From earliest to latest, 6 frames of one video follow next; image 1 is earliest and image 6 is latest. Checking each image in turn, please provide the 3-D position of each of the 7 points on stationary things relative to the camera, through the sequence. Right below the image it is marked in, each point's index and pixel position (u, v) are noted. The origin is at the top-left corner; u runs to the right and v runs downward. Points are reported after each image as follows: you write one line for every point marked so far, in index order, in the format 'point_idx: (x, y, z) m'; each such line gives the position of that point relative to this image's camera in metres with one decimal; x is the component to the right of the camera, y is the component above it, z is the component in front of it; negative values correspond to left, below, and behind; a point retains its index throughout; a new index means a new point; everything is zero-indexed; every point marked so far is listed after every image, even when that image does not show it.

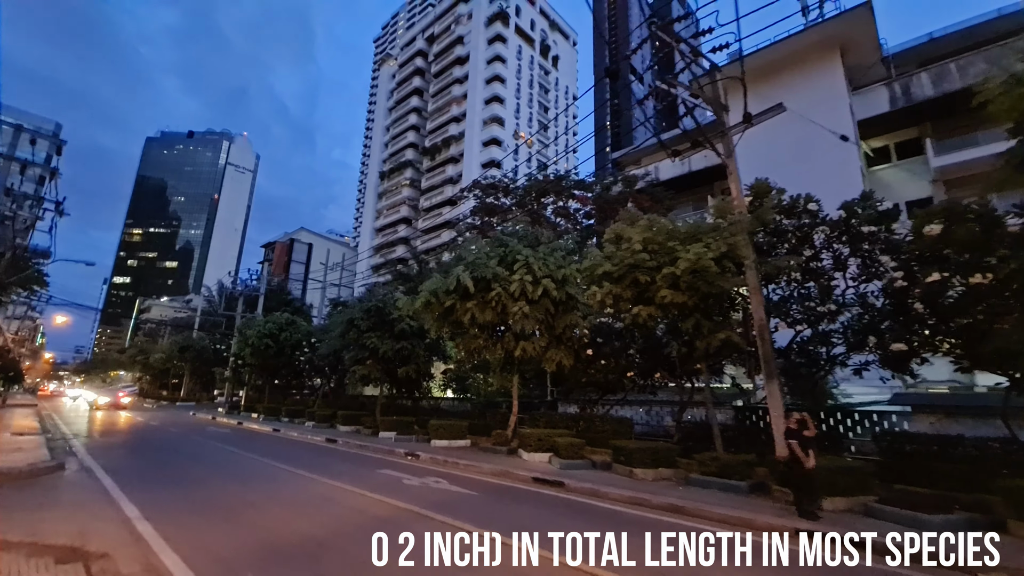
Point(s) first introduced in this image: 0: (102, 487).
0: (-8.2, -4.0, +9.0) m
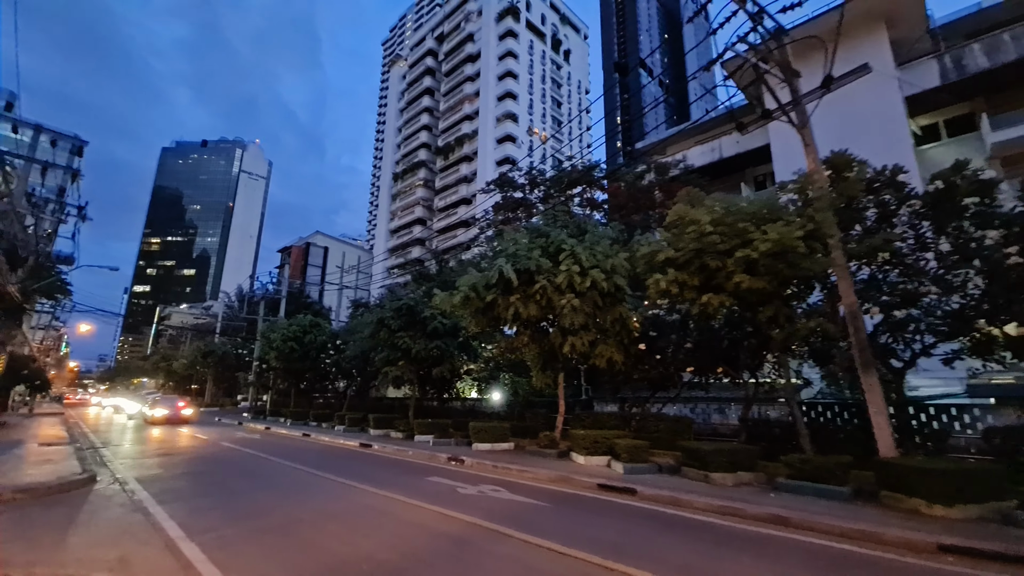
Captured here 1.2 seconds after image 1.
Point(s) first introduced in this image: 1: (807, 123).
0: (-6.8, -4.0, +8.3) m
1: (+6.6, +3.7, +10.2) m
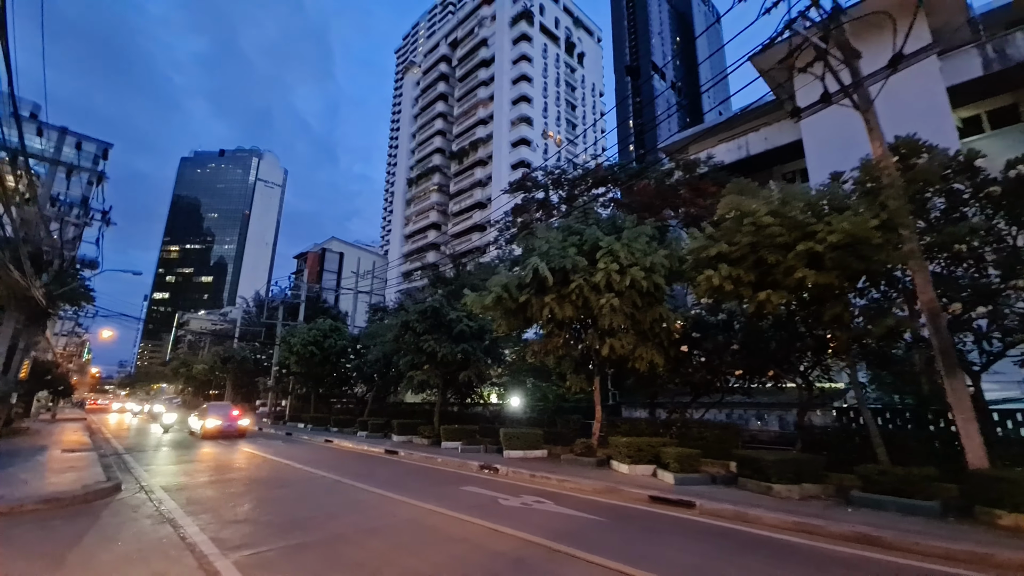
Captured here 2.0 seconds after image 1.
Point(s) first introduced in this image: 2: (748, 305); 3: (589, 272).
0: (-6.0, -4.0, +7.9) m
1: (+7.5, +3.8, +9.5) m
2: (+5.1, -0.4, +9.8) m
3: (+2.1, +0.4, +12.6) m
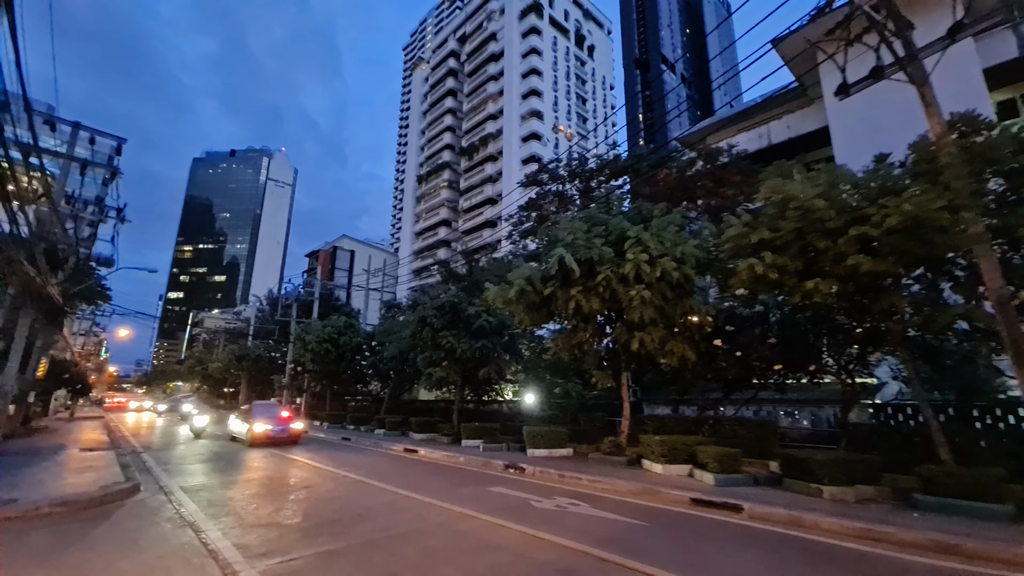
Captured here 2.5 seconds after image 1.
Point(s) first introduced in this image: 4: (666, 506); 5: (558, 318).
0: (-5.4, -3.9, +7.5) m
1: (+8.1, +4.0, +8.8) m
2: (+5.7, -0.2, +9.2) m
3: (+2.8, +0.7, +12.1) m
4: (+2.9, -4.1, +8.4) m
5: (+1.5, -1.0, +14.2) m
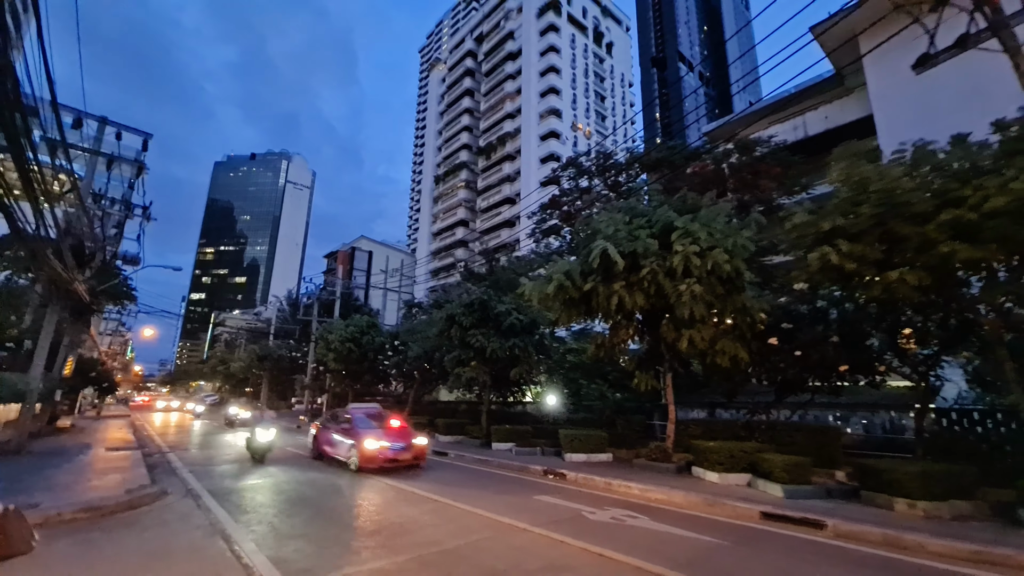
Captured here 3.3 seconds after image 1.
0: (-4.5, -3.7, +7.0) m
1: (+8.9, +4.2, +7.9) m
2: (+6.6, 0.0, +8.3) m
3: (+3.8, +0.8, +11.3) m
4: (+3.7, -3.9, +7.6) m
5: (+2.5, -0.8, +13.5) m
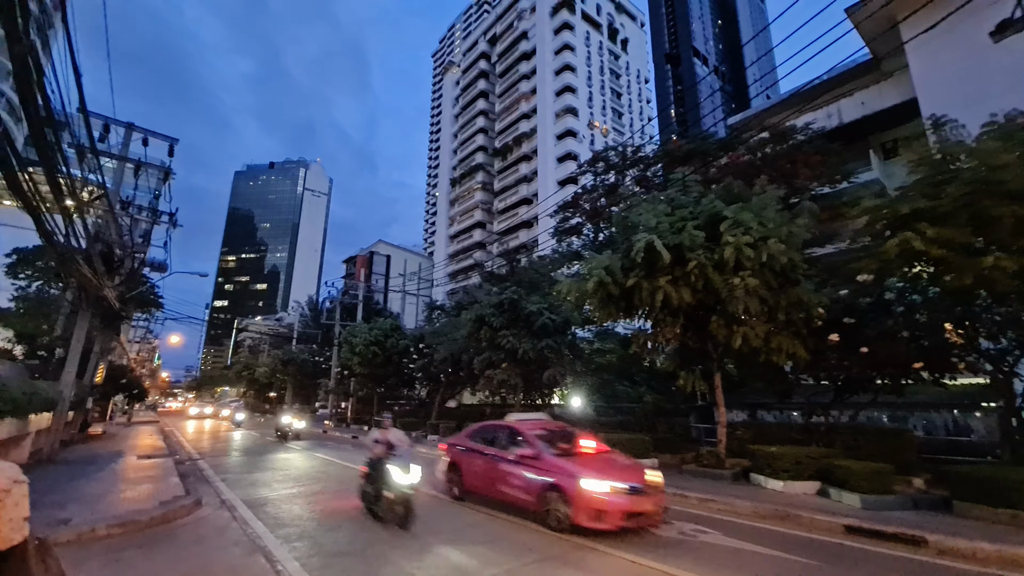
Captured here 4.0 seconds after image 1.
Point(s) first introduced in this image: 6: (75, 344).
0: (-3.7, -3.7, +6.6) m
1: (+9.7, +4.4, +7.1) m
2: (+7.4, +0.2, +7.5) m
3: (+4.7, +0.9, +10.6) m
4: (+4.6, -3.8, +6.9) m
5: (+3.5, -0.7, +12.9) m
6: (-14.4, -1.9, +14.8) m
